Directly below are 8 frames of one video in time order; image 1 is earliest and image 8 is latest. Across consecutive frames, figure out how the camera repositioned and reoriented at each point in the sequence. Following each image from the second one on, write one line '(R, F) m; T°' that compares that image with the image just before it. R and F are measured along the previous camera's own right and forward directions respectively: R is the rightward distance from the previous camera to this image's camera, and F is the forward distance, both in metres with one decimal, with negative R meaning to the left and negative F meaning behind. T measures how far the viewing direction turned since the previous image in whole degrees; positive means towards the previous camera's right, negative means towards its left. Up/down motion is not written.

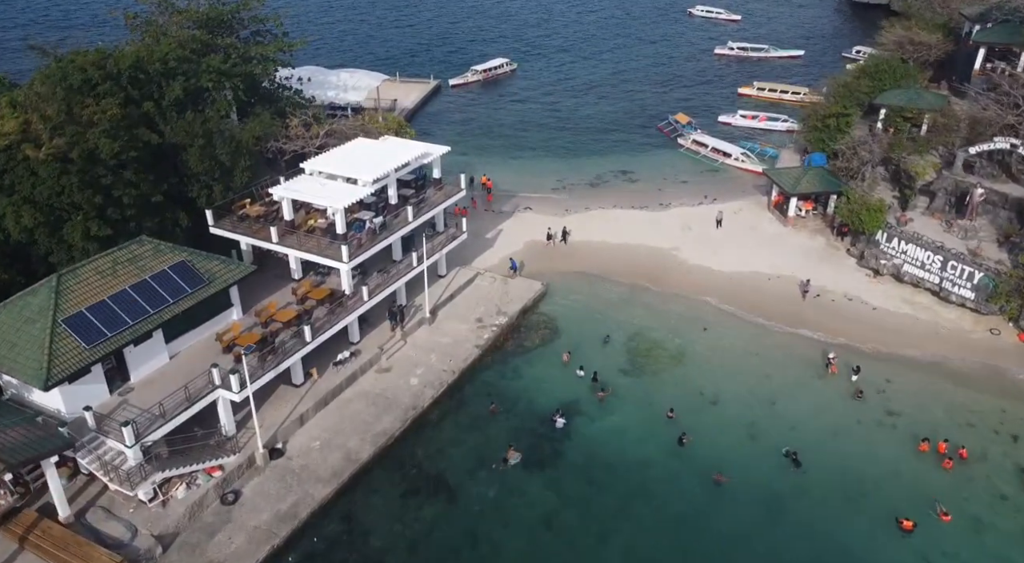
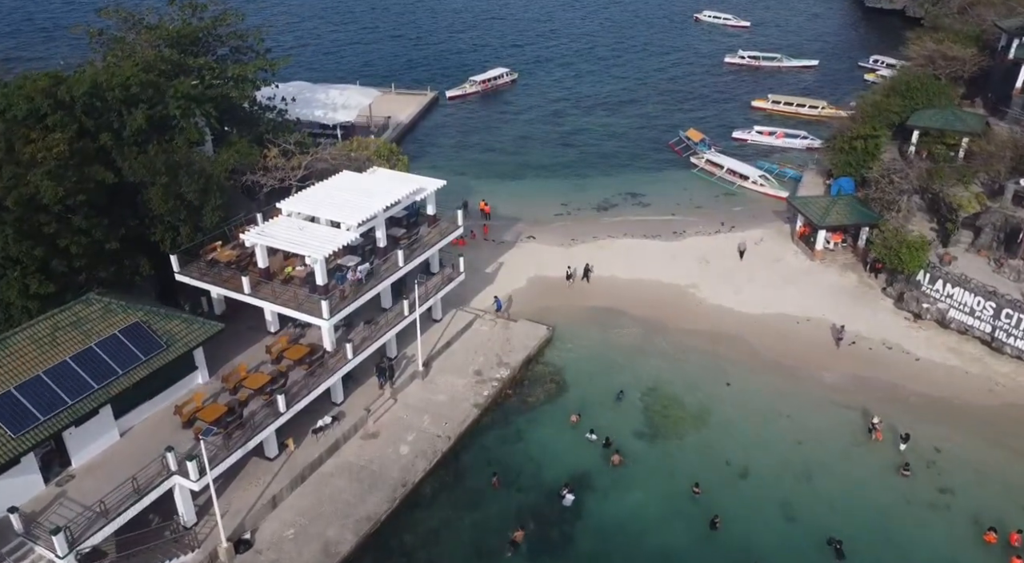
(-0.1, +4.6) m; 0°
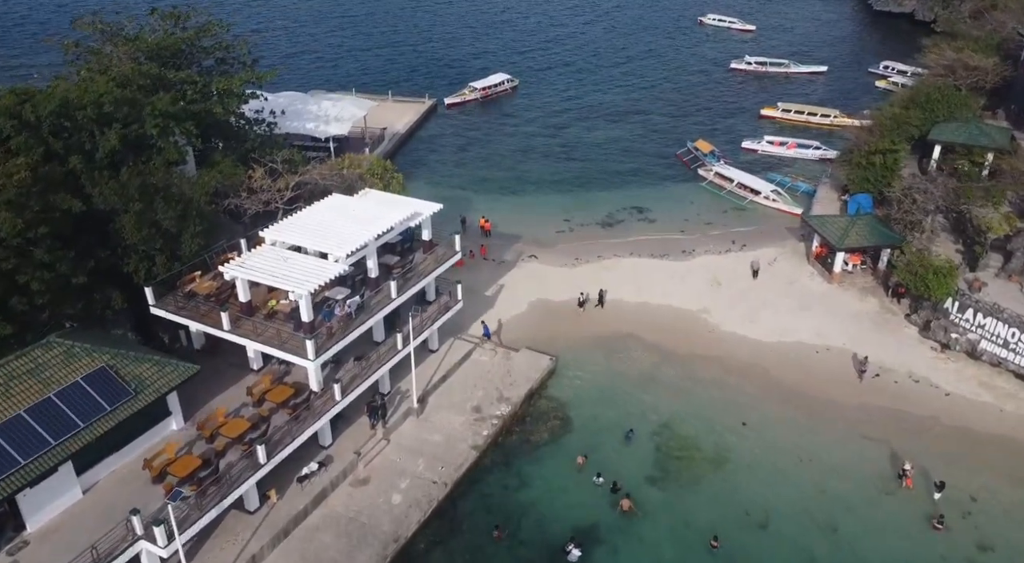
(0.0, +2.7) m; 0°
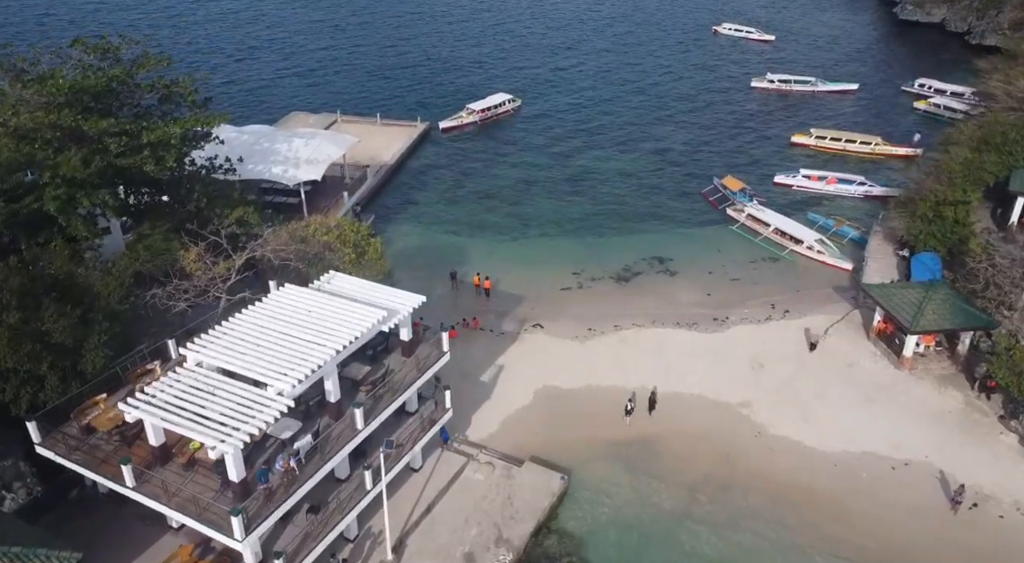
(0.0, +8.3) m; 0°
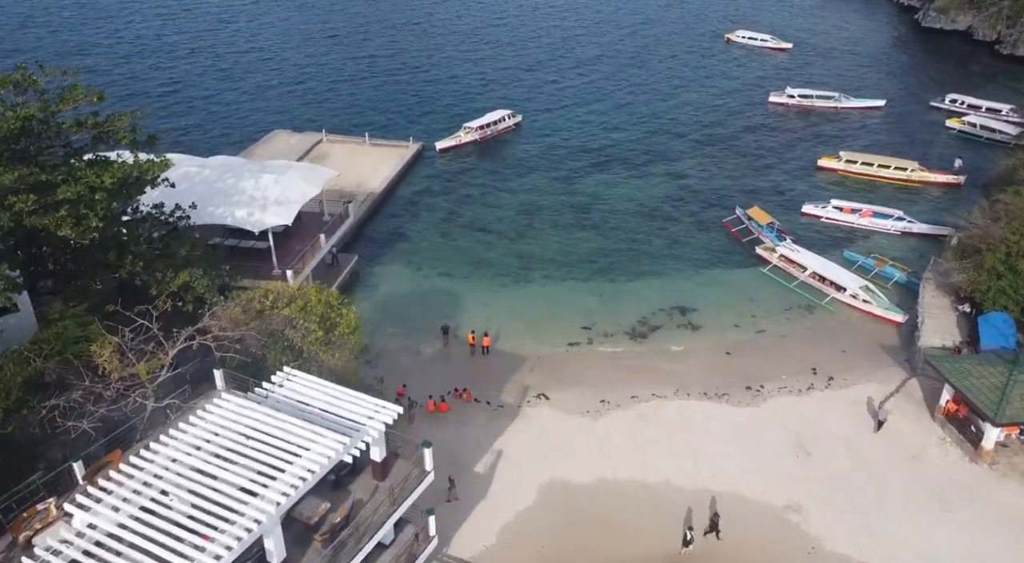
(0.0, +6.5) m; 0°
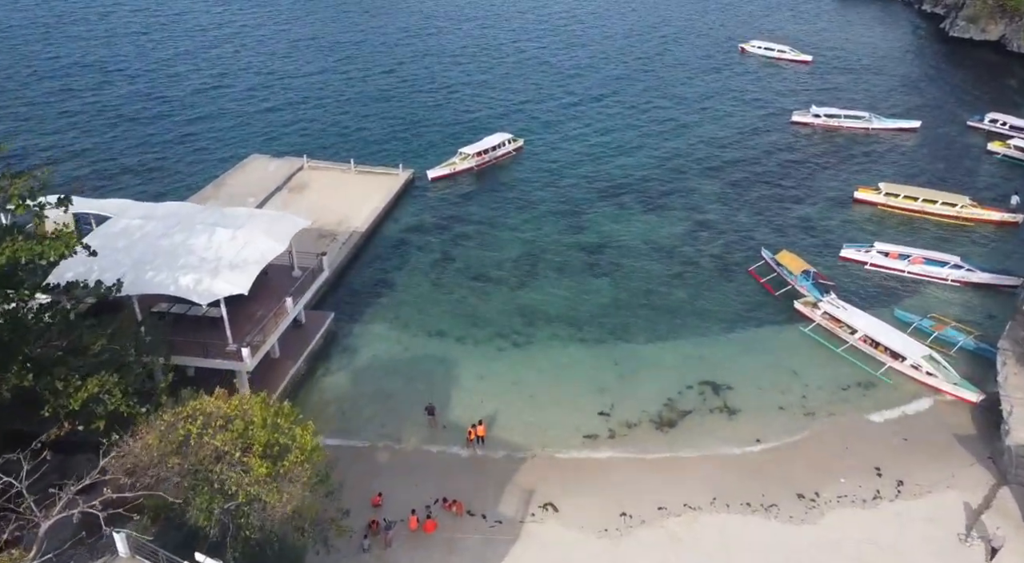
(0.0, +7.2) m; 0°
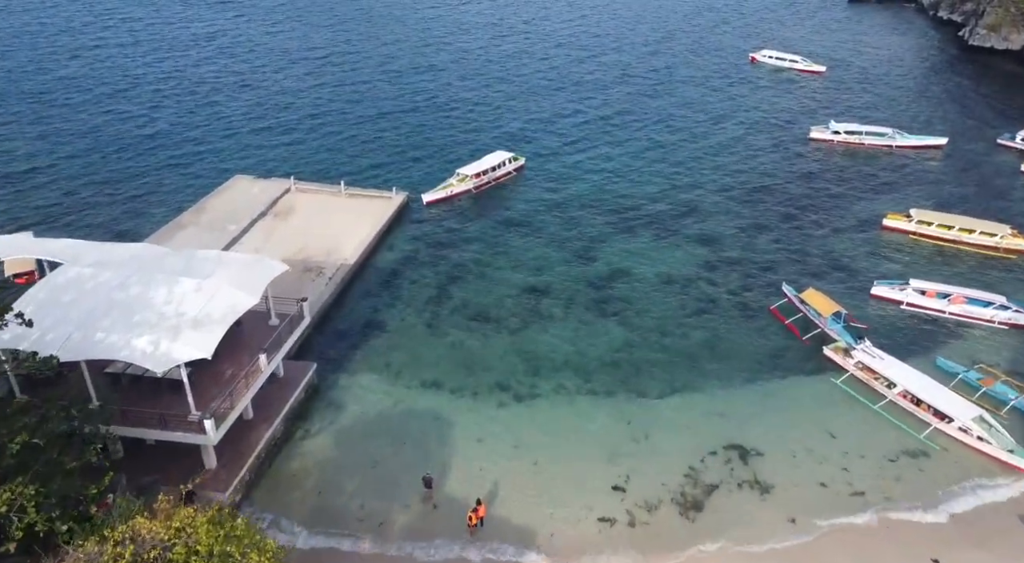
(-0.1, +4.5) m; 0°
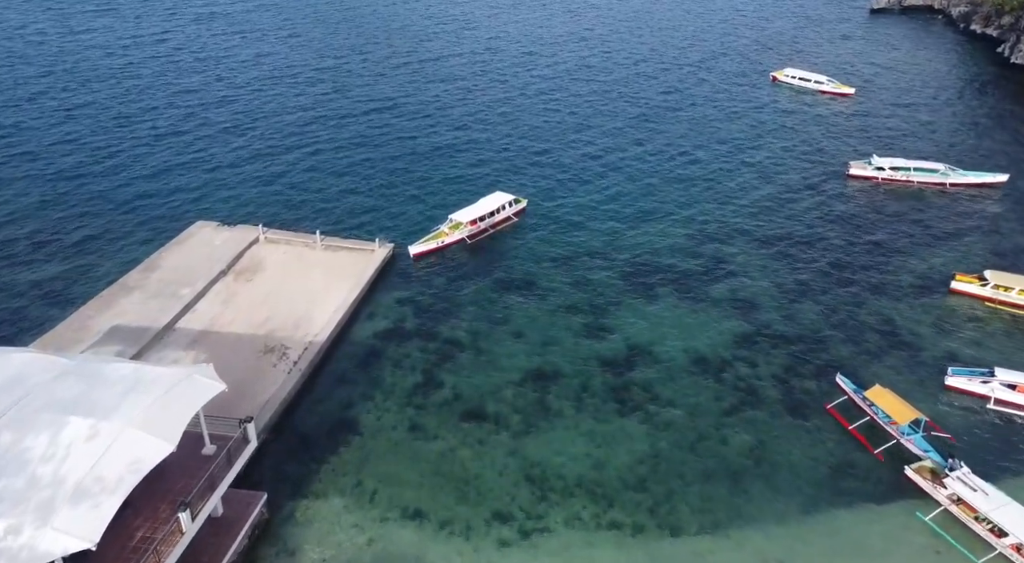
(0.0, +8.5) m; 0°
